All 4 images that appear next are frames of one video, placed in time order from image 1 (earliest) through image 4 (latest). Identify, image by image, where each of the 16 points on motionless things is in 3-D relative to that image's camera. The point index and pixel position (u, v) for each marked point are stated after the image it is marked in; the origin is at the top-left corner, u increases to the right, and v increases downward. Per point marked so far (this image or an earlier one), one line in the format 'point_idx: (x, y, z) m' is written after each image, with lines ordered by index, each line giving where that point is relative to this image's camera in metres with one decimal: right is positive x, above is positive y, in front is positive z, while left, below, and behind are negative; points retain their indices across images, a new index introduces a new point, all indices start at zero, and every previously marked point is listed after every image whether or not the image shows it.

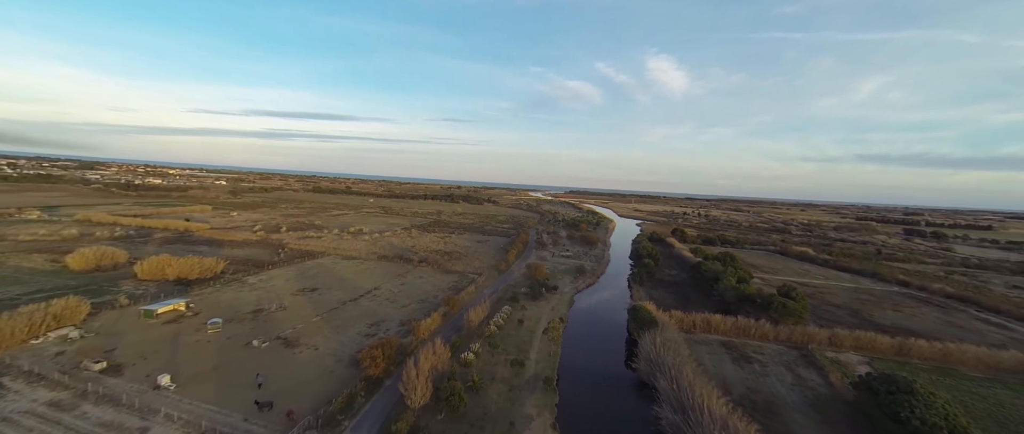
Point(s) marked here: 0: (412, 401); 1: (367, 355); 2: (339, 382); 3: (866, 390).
0: (-4.4, -8.1, +14.9) m
1: (-7.6, -7.2, +17.7) m
2: (-8.9, -8.4, +17.3) m
3: (+16.6, -8.1, +15.8) m
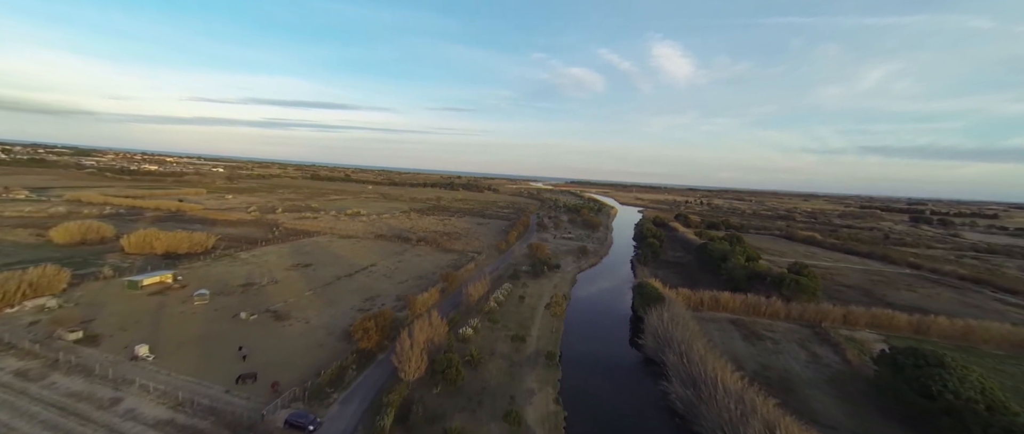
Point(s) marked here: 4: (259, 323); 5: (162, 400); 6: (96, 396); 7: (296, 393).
0: (-4.4, -6.4, +13.9) m
1: (-7.6, -5.4, +16.7) m
2: (-8.8, -6.7, +16.4) m
3: (+16.6, -6.5, +14.8) m
4: (-14.3, -6.0, +19.1) m
5: (-12.8, -6.7, +12.4) m
6: (-15.0, -6.5, +12.2) m
7: (-8.4, -6.9, +13.2) m
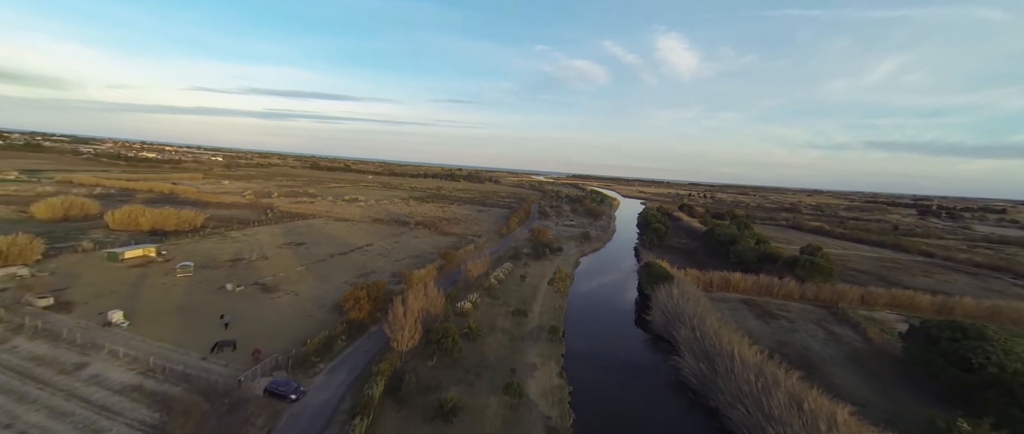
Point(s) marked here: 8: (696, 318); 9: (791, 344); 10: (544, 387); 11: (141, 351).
0: (-4.3, -4.8, +12.8) m
1: (-7.5, -3.7, +15.6) m
2: (-8.8, -4.9, +15.3) m
3: (+16.6, -5.0, +13.7) m
4: (-14.3, -4.2, +18.1) m
5: (-12.7, -5.0, +11.3) m
6: (-14.9, -4.7, +11.2) m
7: (-8.4, -5.2, +12.2) m
8: (+8.8, -4.8, +16.1) m
9: (+13.6, -6.2, +16.5) m
10: (+1.3, -6.5, +12.9) m
11: (-13.4, -4.9, +12.2) m
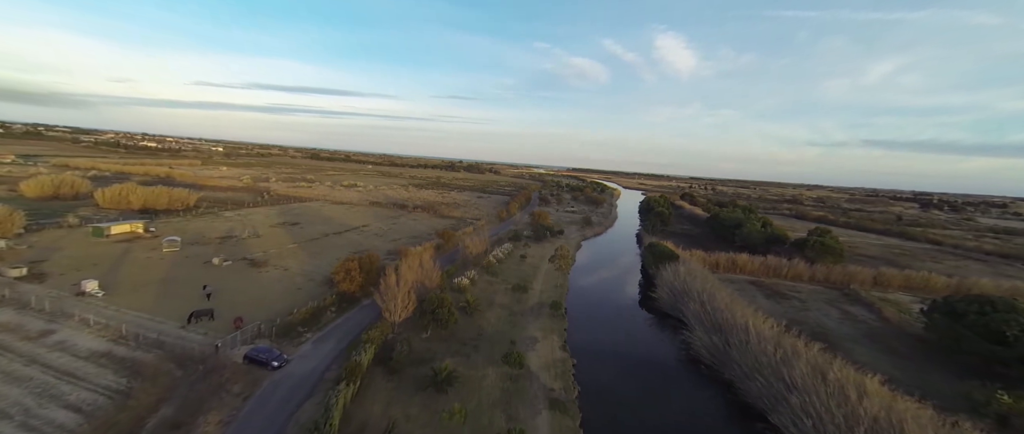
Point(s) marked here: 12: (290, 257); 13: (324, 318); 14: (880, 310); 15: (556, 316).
0: (-4.3, -3.4, +12.1) m
1: (-7.5, -2.3, +14.8) m
2: (-8.8, -3.5, +14.6) m
3: (+16.6, -3.7, +13.0) m
4: (-14.3, -2.7, +17.3) m
5: (-12.8, -3.6, +10.6) m
6: (-15.0, -3.4, +10.4) m
7: (-8.4, -3.8, +11.4) m
8: (+8.8, -3.5, +15.4) m
9: (+13.6, -4.9, +15.8) m
10: (+1.3, -5.2, +12.2) m
11: (-13.4, -3.5, +11.5) m
12: (-13.0, -2.4, +19.8) m
13: (-7.0, -3.8, +12.7) m
14: (+18.6, -4.7, +17.1) m
15: (+2.1, -4.8, +16.2) m
